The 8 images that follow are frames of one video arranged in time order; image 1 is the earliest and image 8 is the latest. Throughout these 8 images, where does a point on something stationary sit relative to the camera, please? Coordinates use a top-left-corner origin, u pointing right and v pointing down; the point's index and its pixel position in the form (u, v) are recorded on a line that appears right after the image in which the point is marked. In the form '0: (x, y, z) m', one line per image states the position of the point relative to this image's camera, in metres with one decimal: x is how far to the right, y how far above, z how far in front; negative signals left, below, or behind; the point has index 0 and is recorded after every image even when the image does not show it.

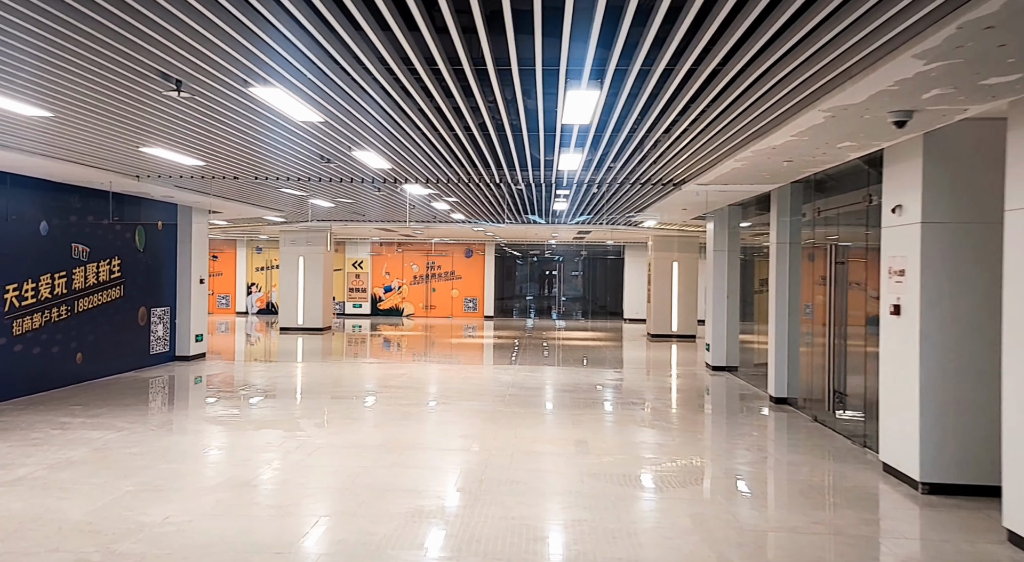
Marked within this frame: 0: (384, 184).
0: (-1.7, +1.3, +9.1) m
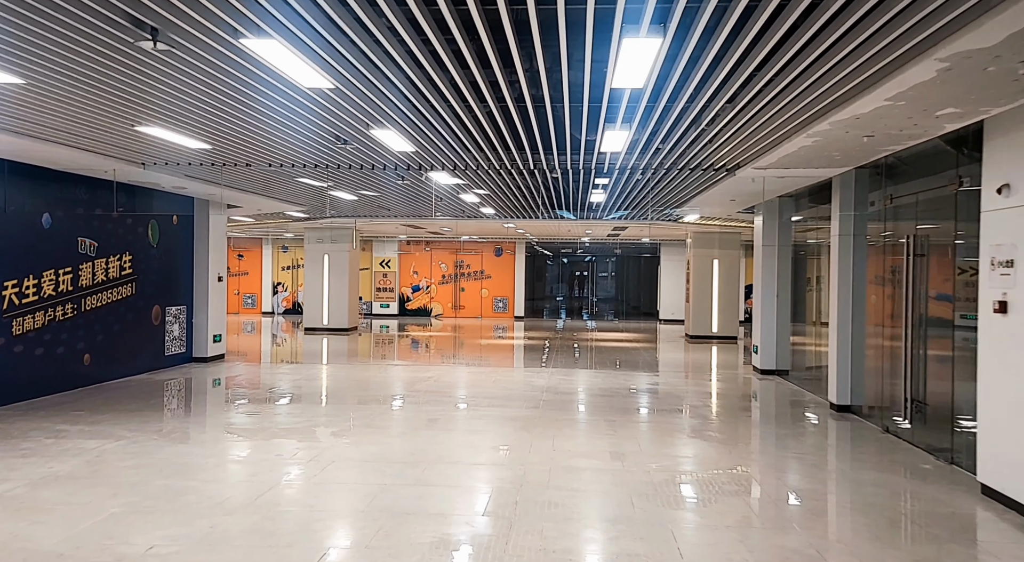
0: (-1.3, +1.3, +8.4) m
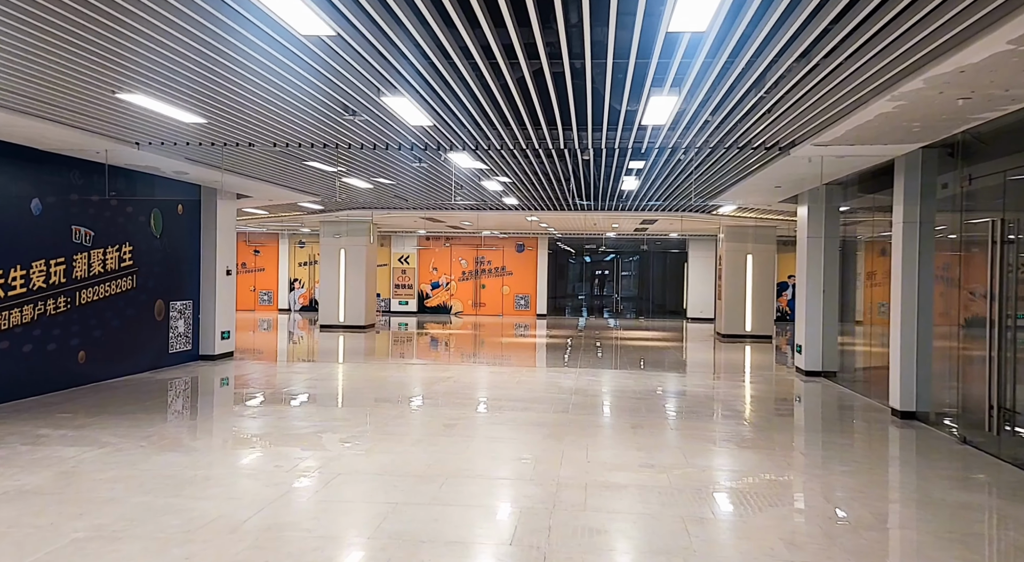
0: (-1.0, +1.4, +7.6) m
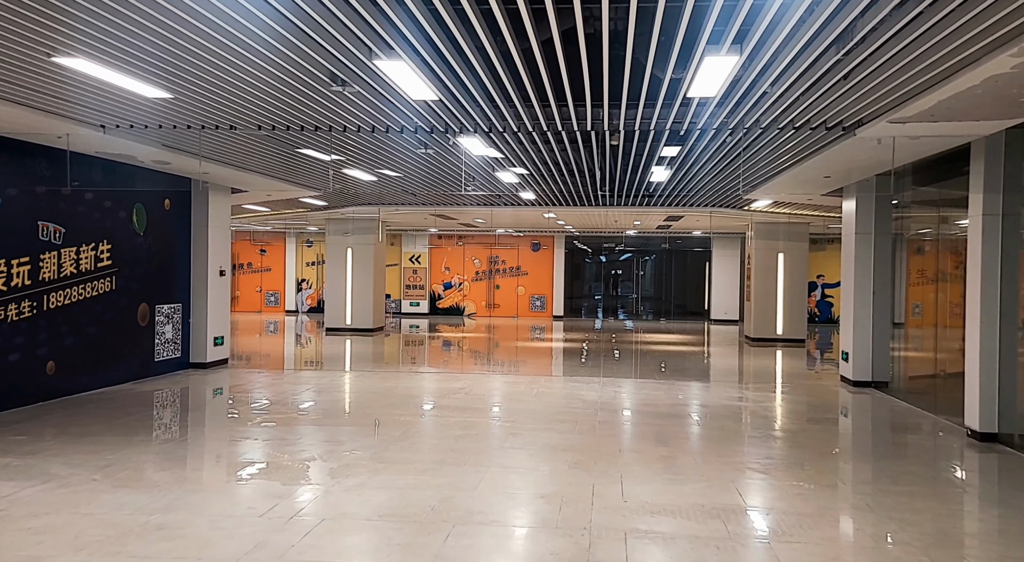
0: (-0.8, +1.4, +6.7) m
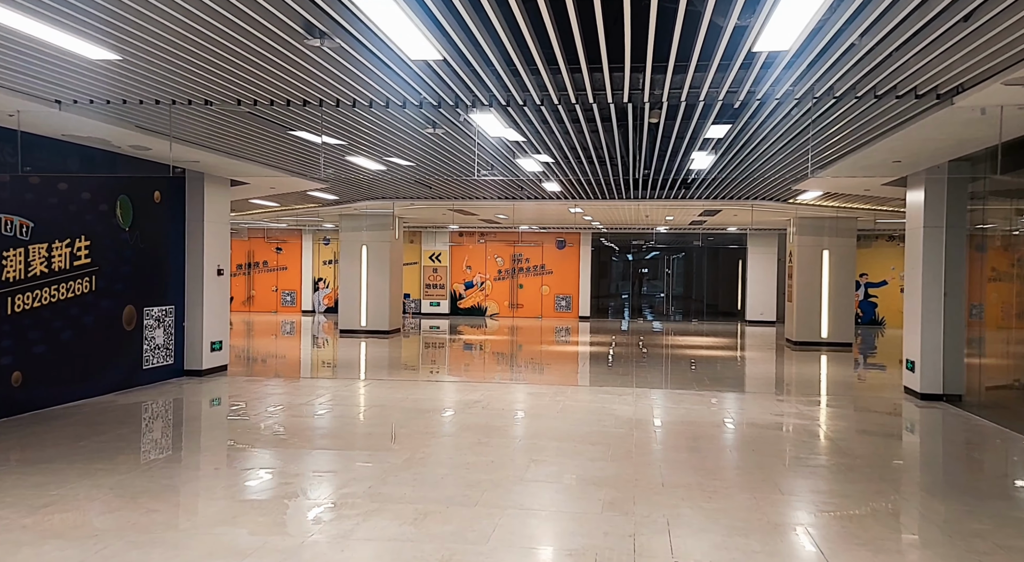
0: (-0.6, +1.4, +5.7) m
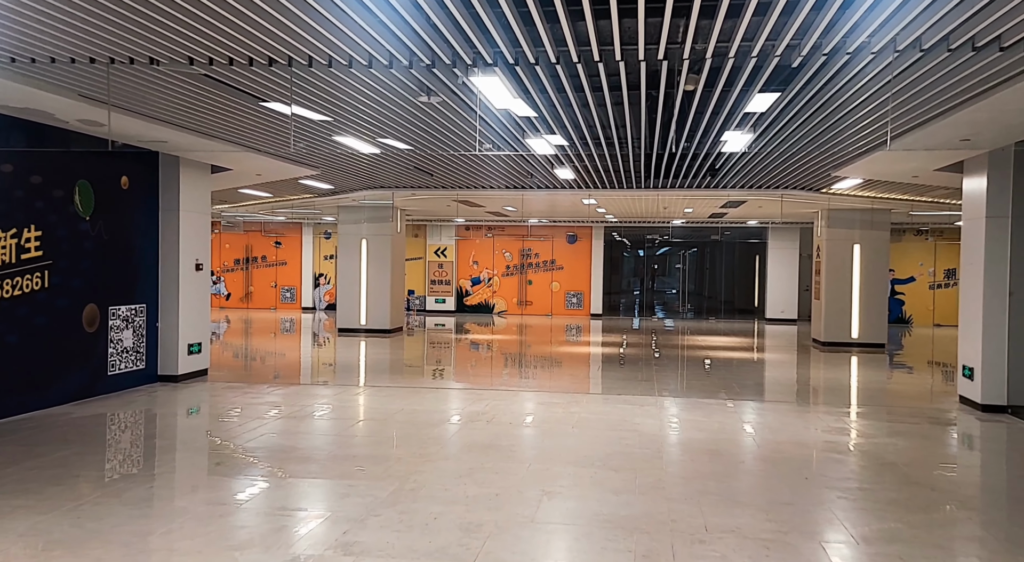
0: (-0.5, +1.4, +4.8) m
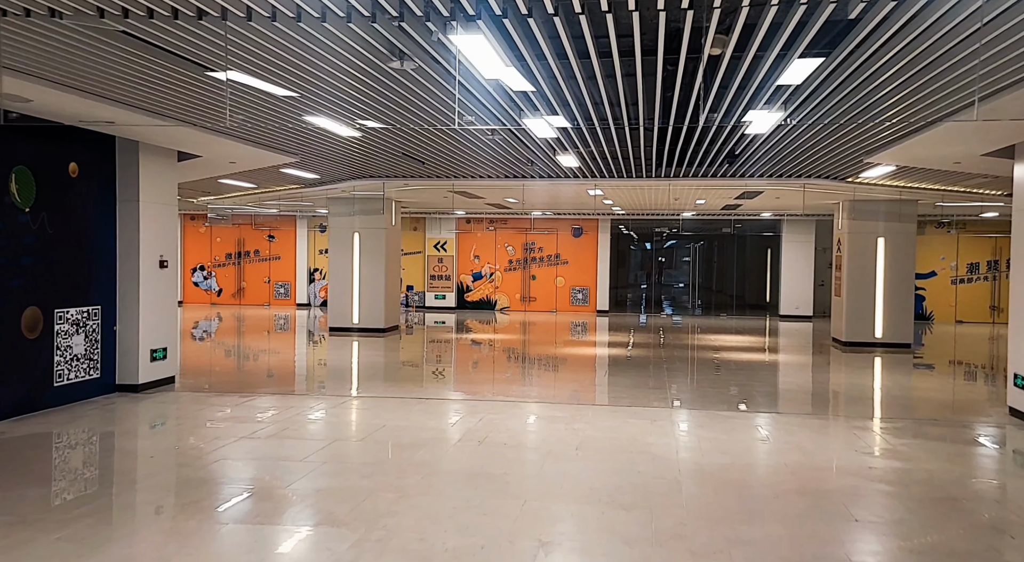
0: (-0.6, +1.4, +3.9) m
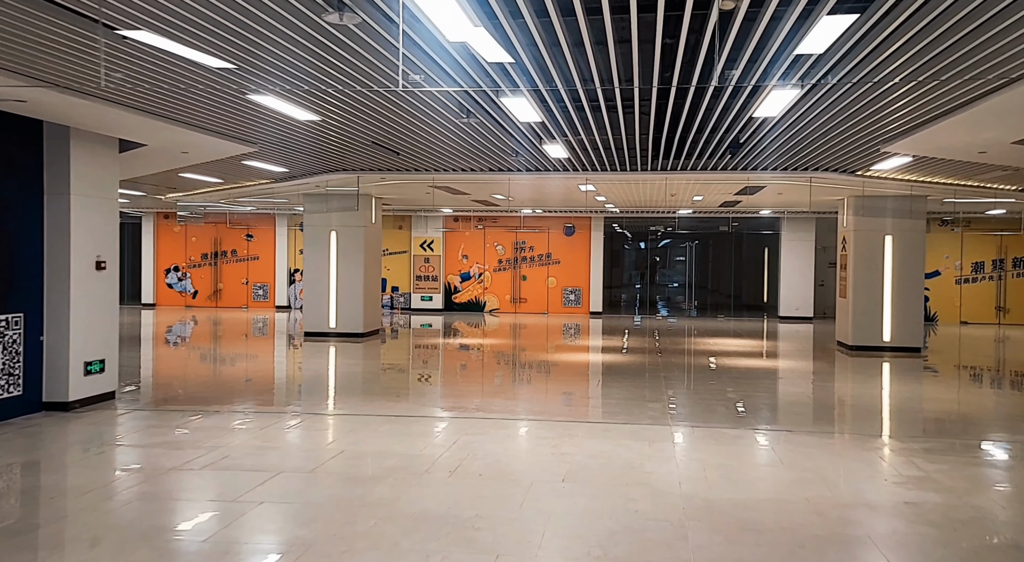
0: (-0.8, +1.4, +3.1) m
